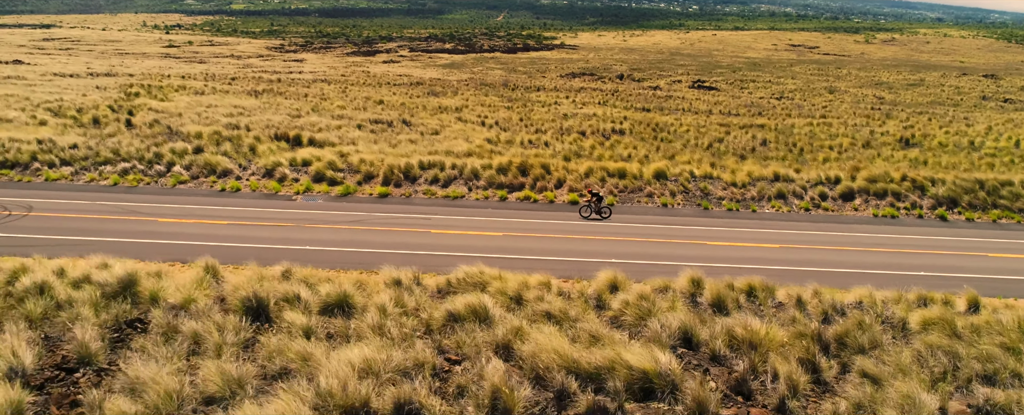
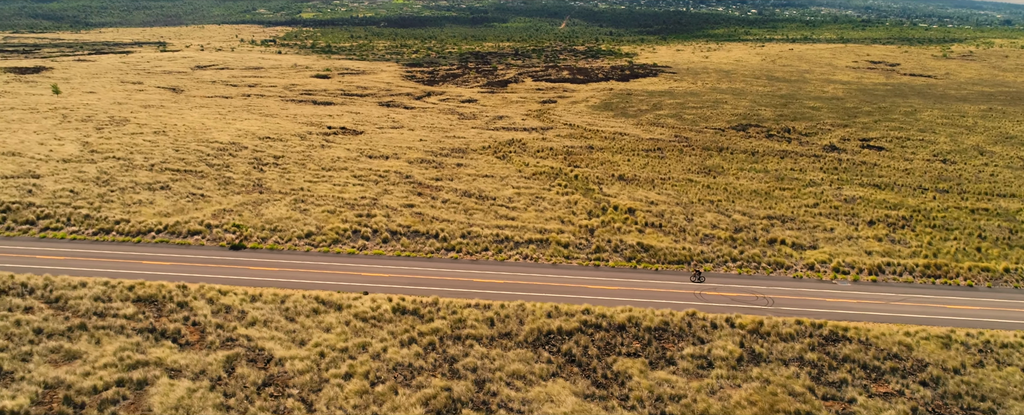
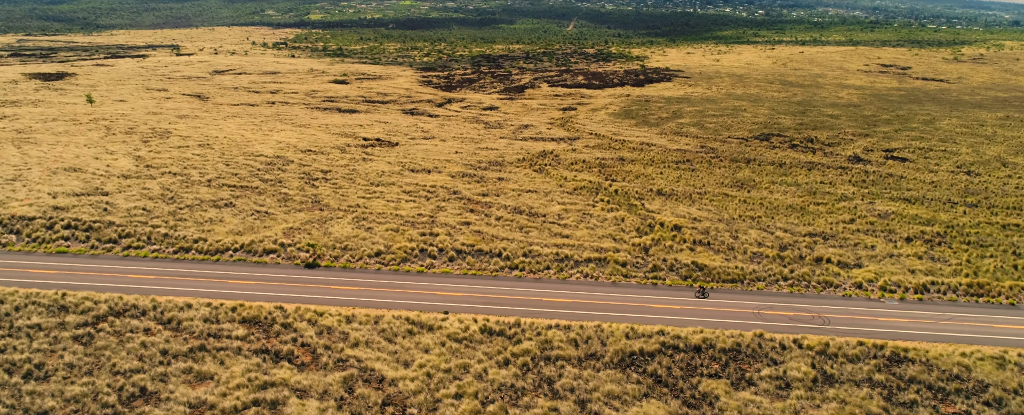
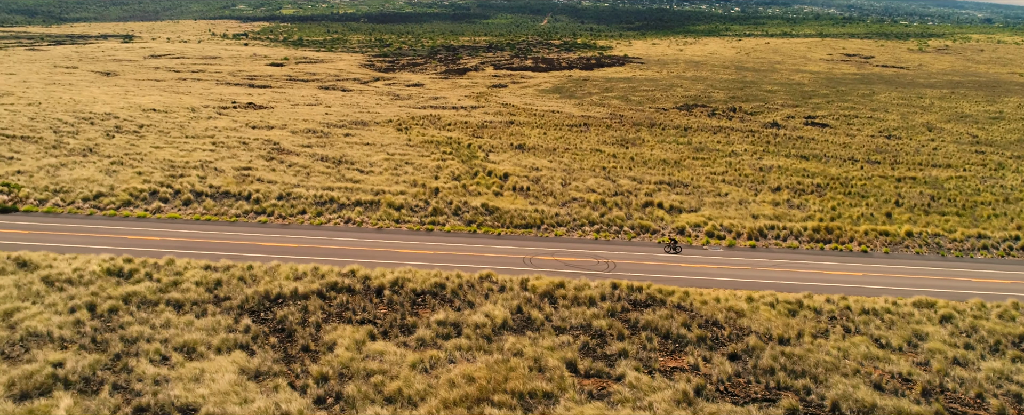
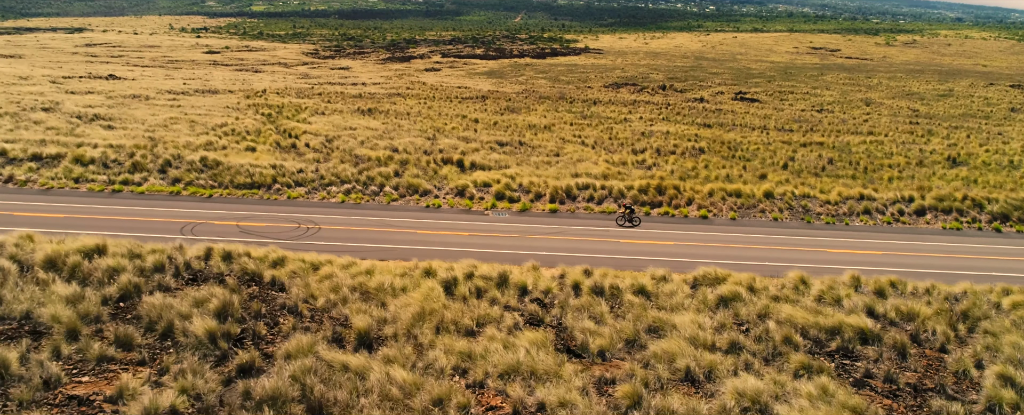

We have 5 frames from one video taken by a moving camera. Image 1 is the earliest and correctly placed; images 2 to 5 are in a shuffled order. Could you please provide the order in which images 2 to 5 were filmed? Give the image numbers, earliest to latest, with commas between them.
5, 4, 2, 3
